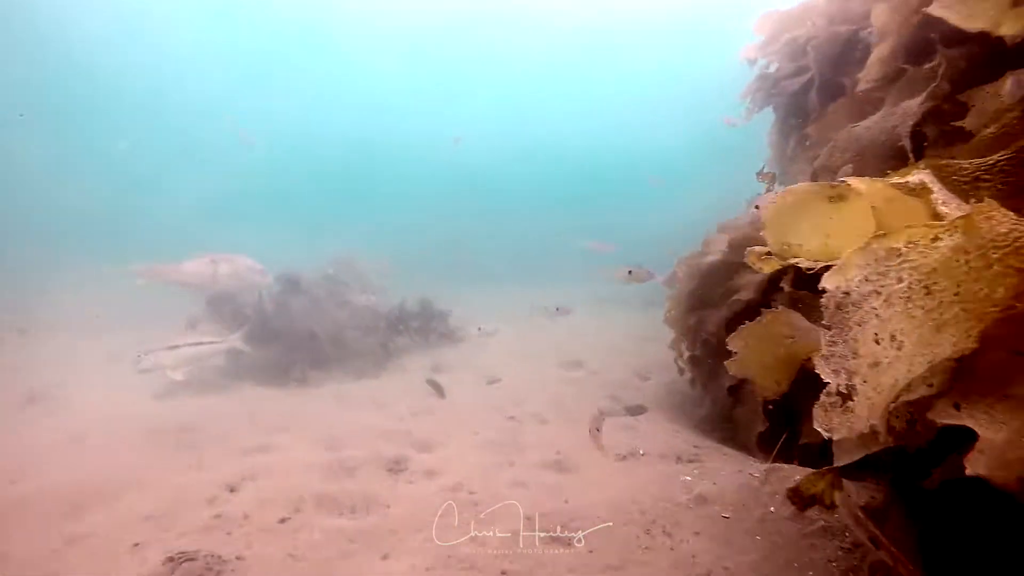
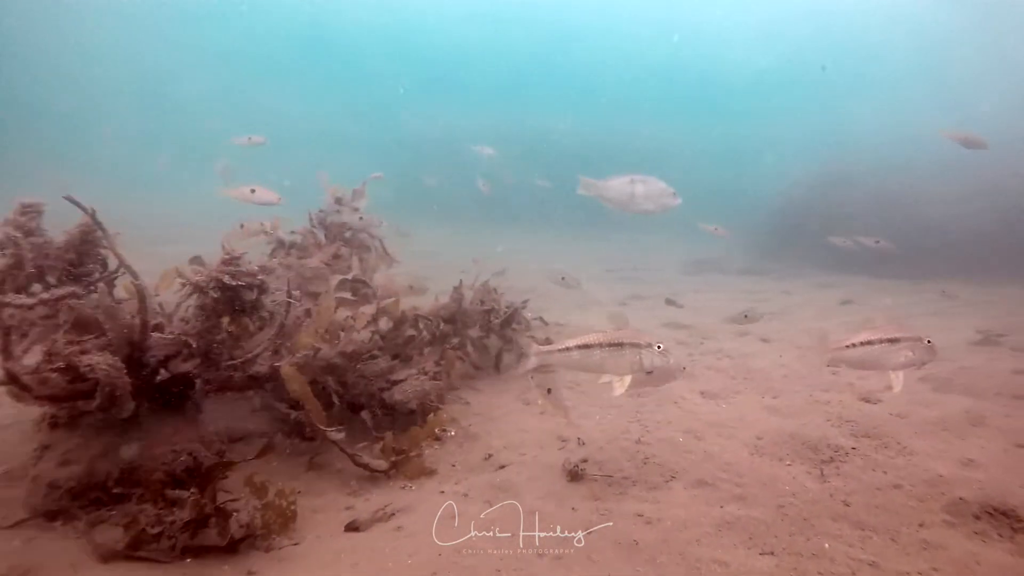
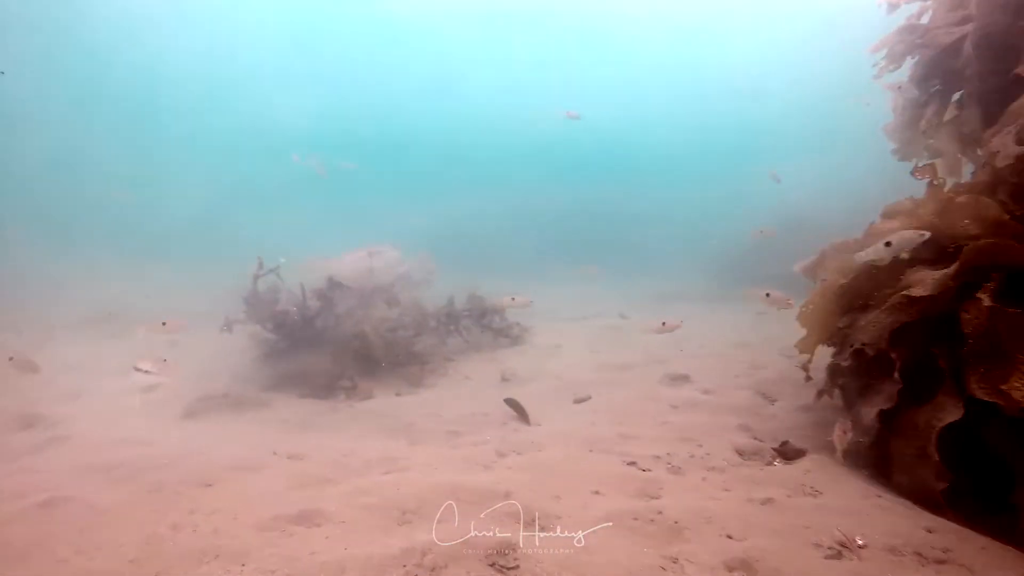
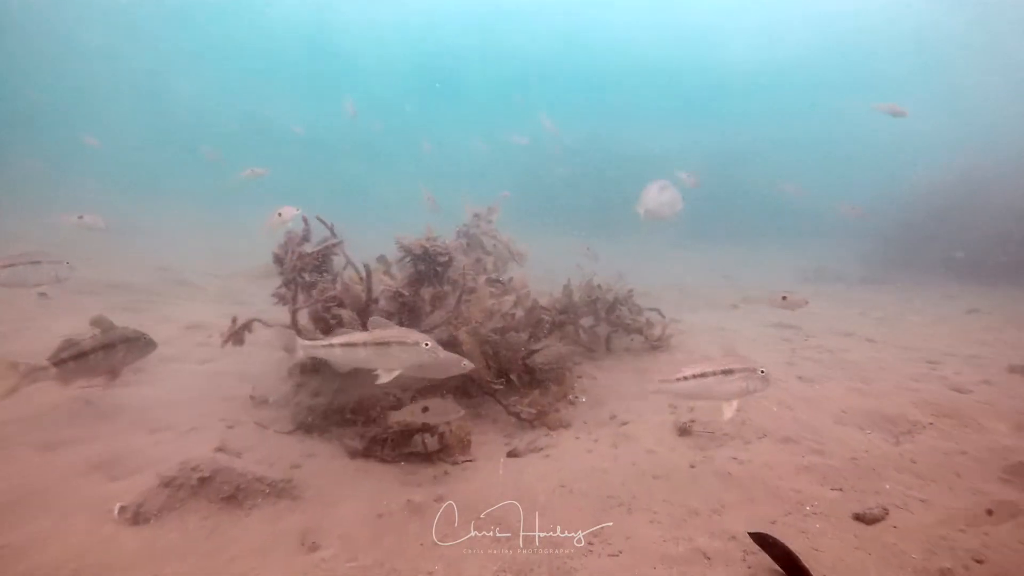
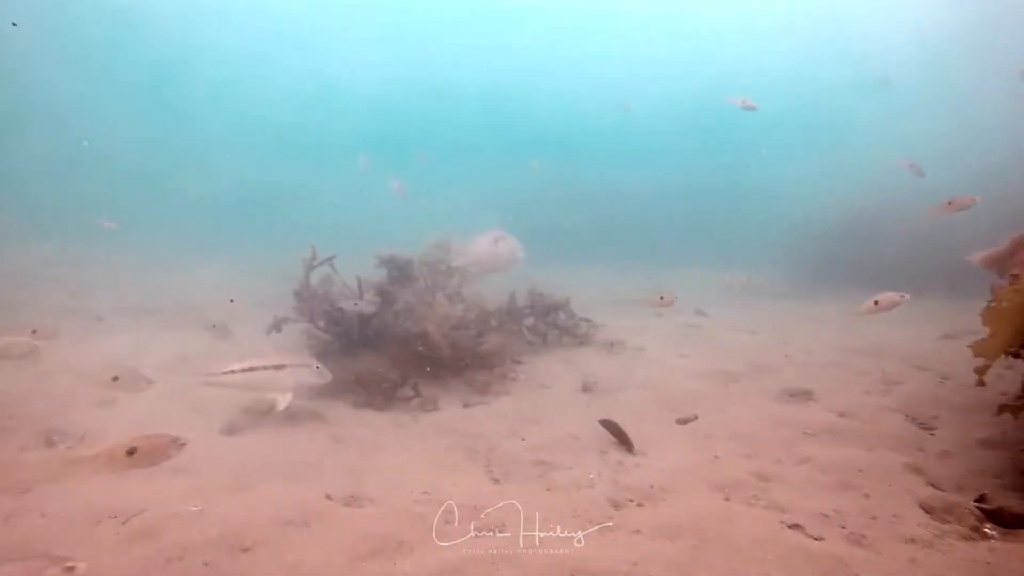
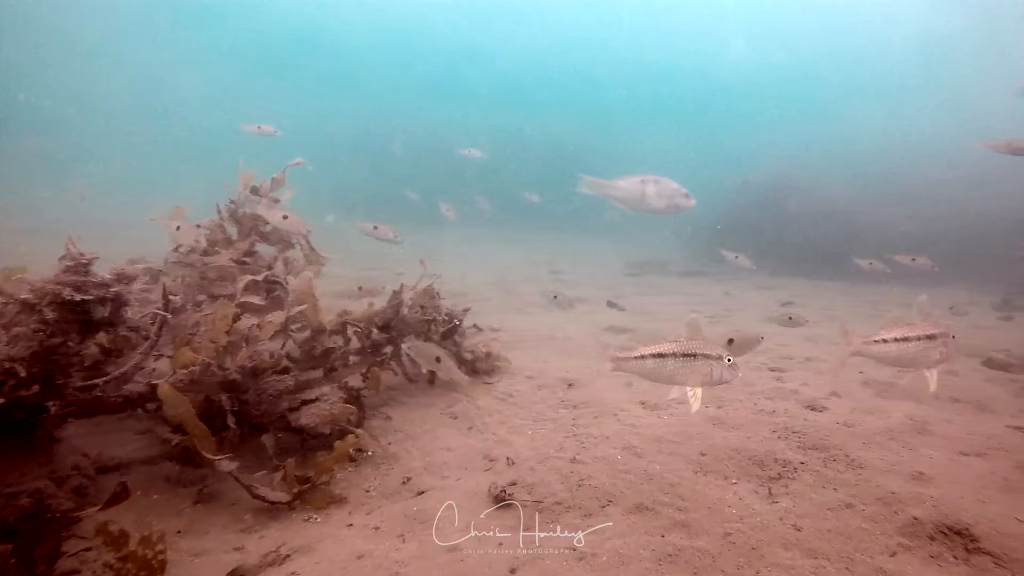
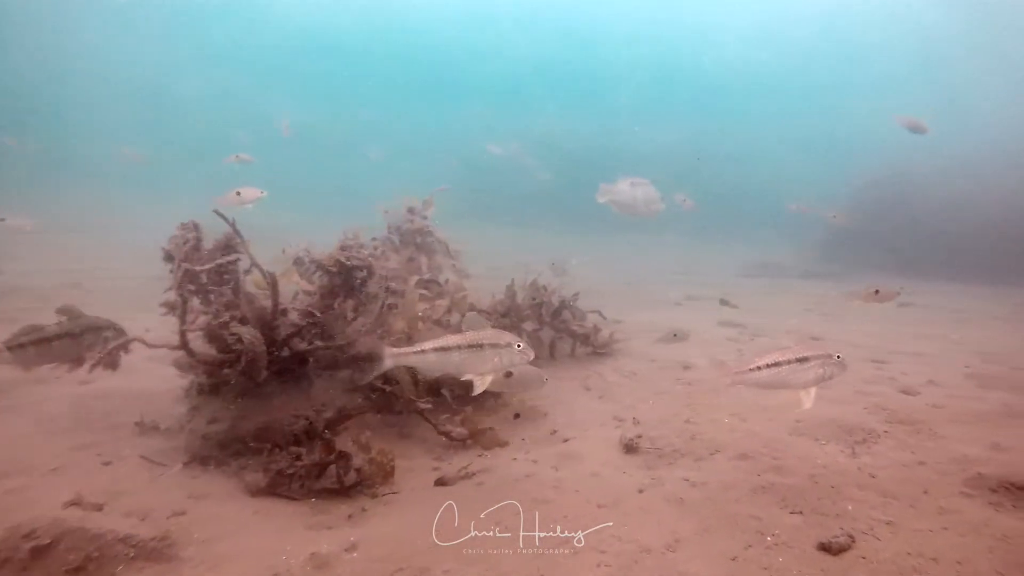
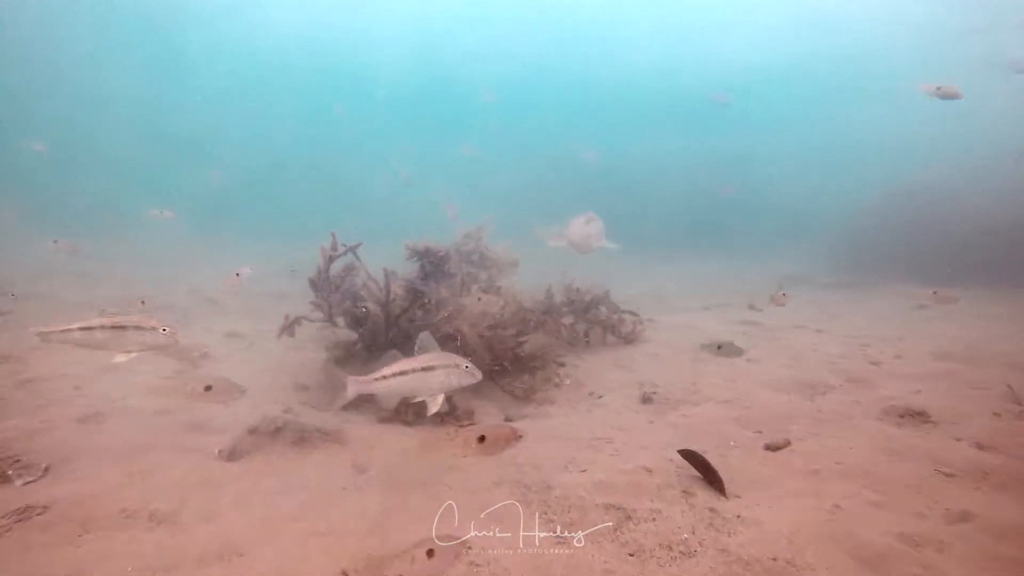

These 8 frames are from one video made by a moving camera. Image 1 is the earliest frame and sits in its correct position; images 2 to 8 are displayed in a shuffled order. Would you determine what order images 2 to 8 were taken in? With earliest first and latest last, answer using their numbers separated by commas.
3, 5, 8, 4, 7, 2, 6
